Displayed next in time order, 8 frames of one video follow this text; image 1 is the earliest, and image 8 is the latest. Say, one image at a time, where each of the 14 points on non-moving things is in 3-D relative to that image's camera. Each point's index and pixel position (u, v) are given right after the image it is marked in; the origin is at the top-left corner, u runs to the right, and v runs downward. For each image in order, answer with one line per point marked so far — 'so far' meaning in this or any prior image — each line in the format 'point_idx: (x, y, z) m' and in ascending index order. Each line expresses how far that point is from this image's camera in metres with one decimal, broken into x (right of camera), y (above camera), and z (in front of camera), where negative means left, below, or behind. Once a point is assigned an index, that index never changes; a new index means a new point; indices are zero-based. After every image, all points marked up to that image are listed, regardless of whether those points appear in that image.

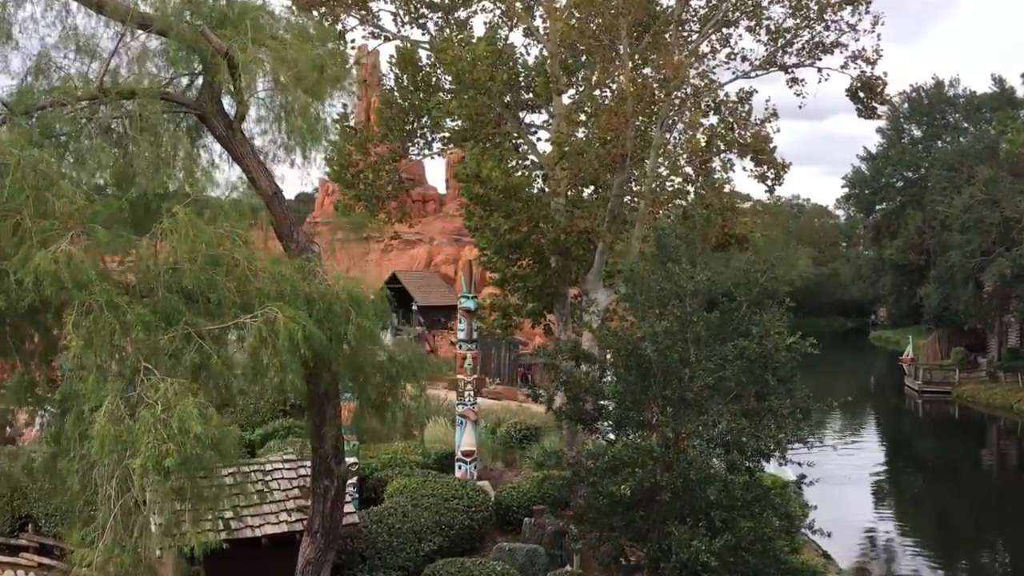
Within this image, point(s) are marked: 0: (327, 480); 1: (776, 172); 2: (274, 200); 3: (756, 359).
0: (-1.3, -1.3, +6.7) m
1: (+3.8, +1.7, +14.1) m
2: (-1.6, +0.6, +6.4) m
3: (+1.9, -0.5, +7.6) m
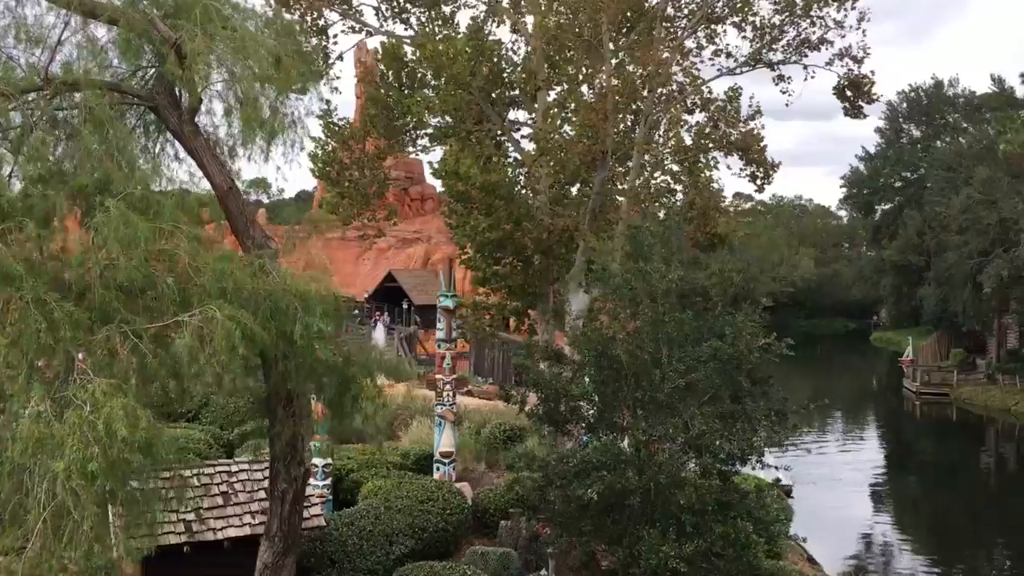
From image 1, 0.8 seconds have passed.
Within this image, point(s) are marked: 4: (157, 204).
0: (-1.5, -1.3, +6.6) m
1: (+3.6, +1.7, +14.0) m
2: (-1.8, +0.6, +6.2) m
3: (+1.6, -0.5, +7.5) m
4: (-1.9, +0.4, +5.1) m
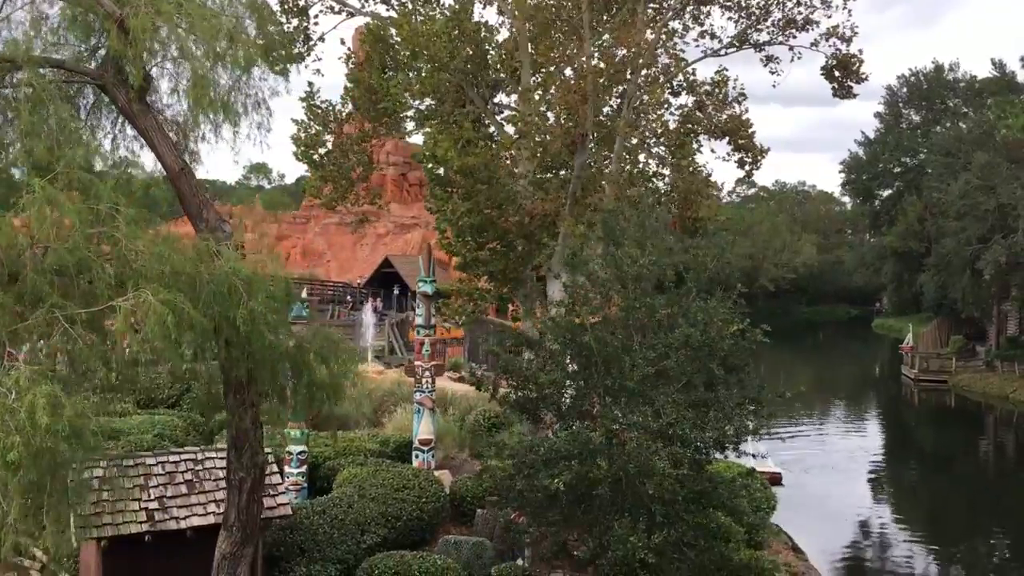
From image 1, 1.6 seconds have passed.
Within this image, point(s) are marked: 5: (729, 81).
0: (-1.8, -1.2, +6.4) m
1: (+3.4, +1.9, +13.7) m
2: (-2.0, +0.7, +6.1) m
3: (+1.4, -0.4, +7.3) m
4: (-2.1, +0.5, +4.9) m
5: (+2.9, +2.7, +12.9) m
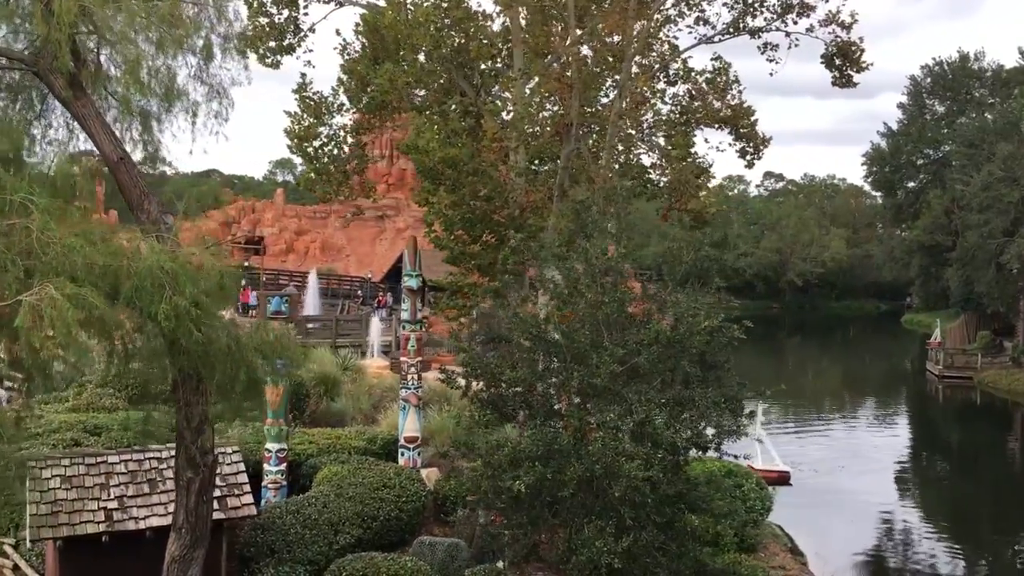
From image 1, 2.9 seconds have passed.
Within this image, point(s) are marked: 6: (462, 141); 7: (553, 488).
0: (-2.0, -1.2, +6.2) m
1: (+3.3, +1.9, +13.4) m
2: (-2.3, +0.7, +5.9) m
3: (+1.1, -0.4, +7.0) m
4: (-2.4, +0.6, +4.7) m
5: (+2.8, +2.8, +12.6) m
6: (-0.6, +1.6, +10.9) m
7: (+0.3, -1.4, +6.9) m
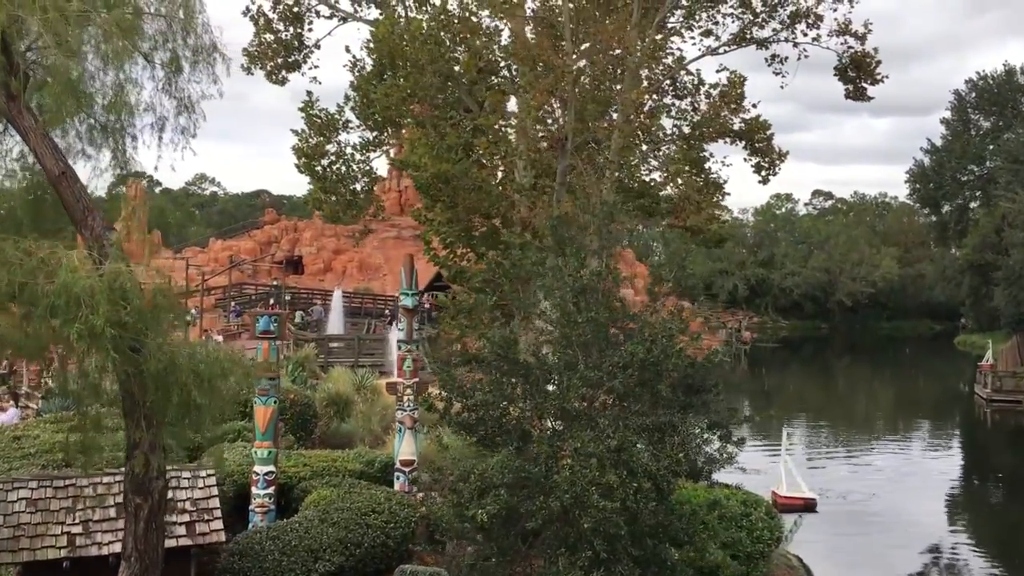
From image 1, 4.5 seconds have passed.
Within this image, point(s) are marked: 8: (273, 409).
0: (-2.3, -1.3, +6.0) m
1: (+3.4, +1.7, +12.9) m
2: (-2.6, +0.6, +5.7) m
3: (+0.9, -0.5, +6.6) m
4: (-2.7, +0.5, +4.6) m
5: (+2.9, +2.6, +12.2) m
6: (-0.6, +1.4, +10.6) m
7: (+0.1, -1.5, +6.6) m
8: (-2.3, -1.2, +9.6) m
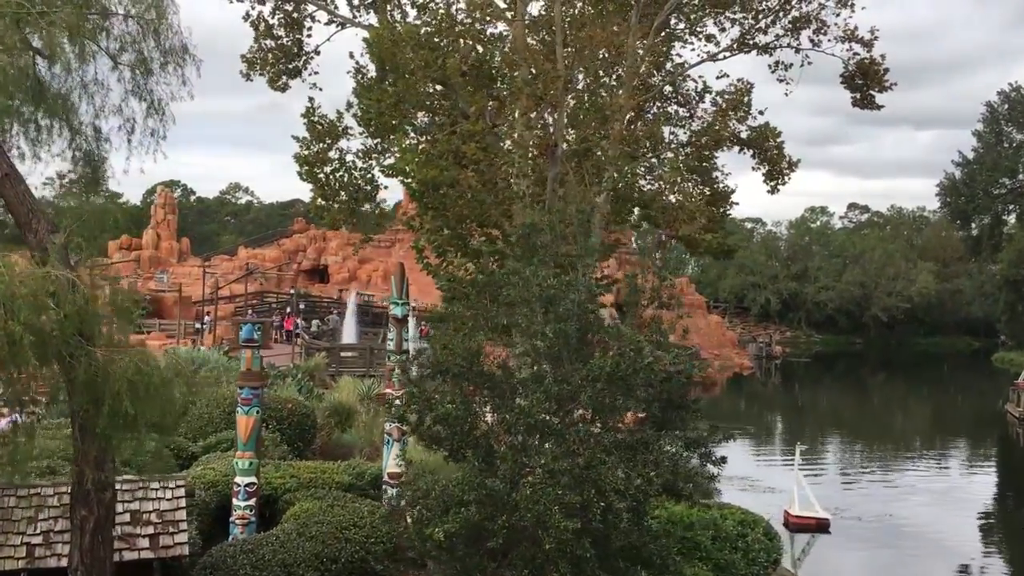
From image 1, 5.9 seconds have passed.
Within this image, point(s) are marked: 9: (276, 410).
0: (-2.5, -1.3, +5.8) m
1: (+3.4, +1.5, +12.6) m
2: (-2.8, +0.6, +5.5) m
3: (+0.7, -0.6, +6.3) m
4: (-3.0, +0.5, +4.4) m
5: (+2.9, +2.4, +11.9) m
6: (-0.6, +1.3, +10.4) m
7: (-0.2, -1.6, +6.3) m
8: (-2.5, -1.3, +9.4) m
9: (-3.2, -1.7, +13.4) m
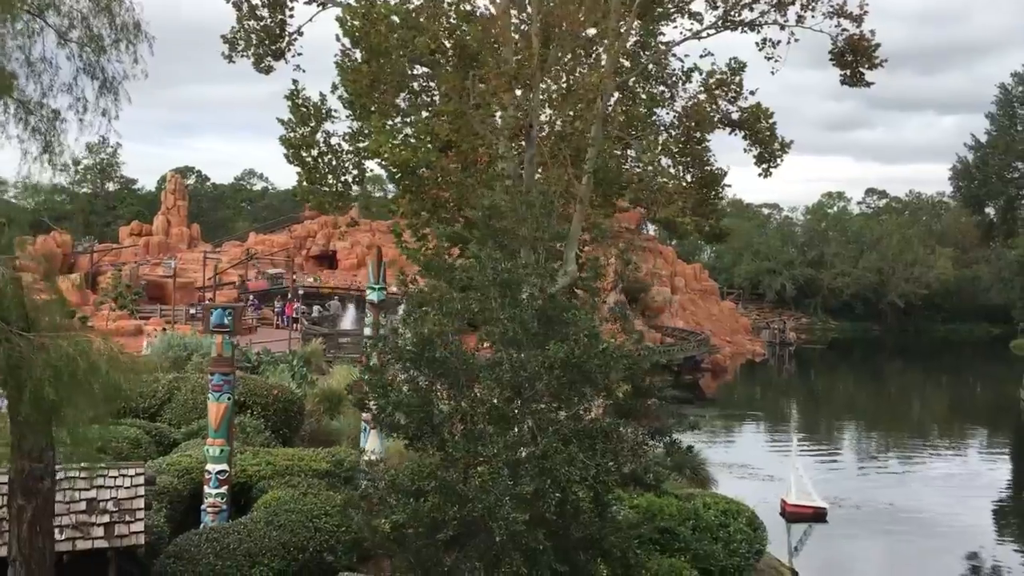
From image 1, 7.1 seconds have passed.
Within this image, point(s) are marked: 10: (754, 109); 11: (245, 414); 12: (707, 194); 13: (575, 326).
0: (-2.8, -1.2, +5.6) m
1: (+3.3, +1.7, +12.3) m
2: (-3.1, +0.7, +5.4) m
3: (+0.4, -0.5, +6.1) m
4: (-3.3, +0.5, +4.3) m
5: (+2.7, +2.6, +11.6) m
6: (-0.9, +1.5, +10.2) m
7: (-0.5, -1.5, +6.1) m
8: (-2.7, -1.1, +9.3) m
9: (-3.4, -1.5, +13.3) m
10: (+3.0, +2.2, +12.1) m
11: (-3.6, -1.7, +13.1) m
12: (+2.3, +1.1, +11.6) m
13: (+0.4, -0.3, +6.4) m
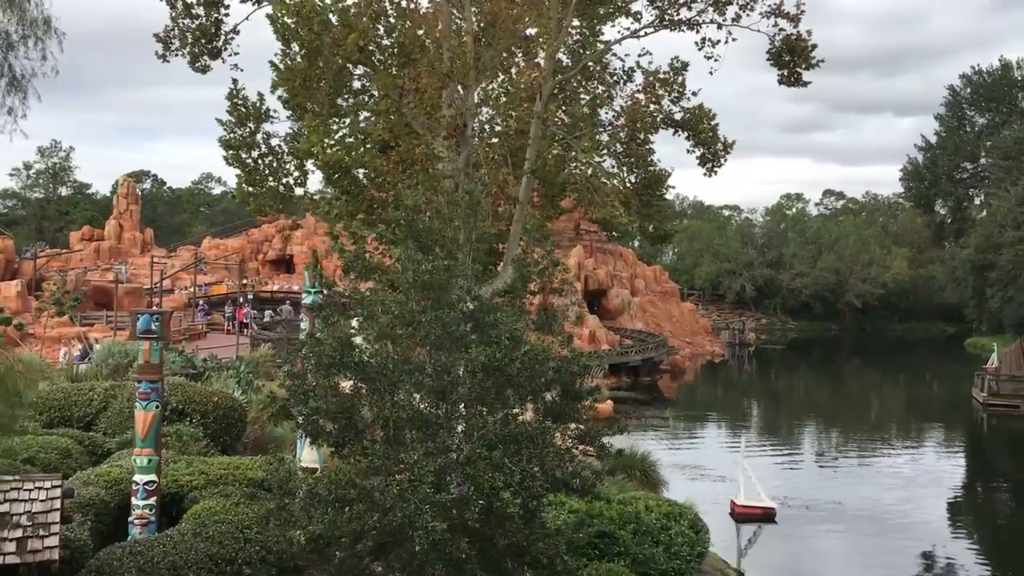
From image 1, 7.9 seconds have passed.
0: (-3.3, -1.2, +5.4) m
1: (+2.5, +1.7, +12.2) m
2: (-3.6, +0.7, +5.1) m
3: (-0.1, -0.5, +6.0) m
4: (-3.7, +0.5, +4.0) m
5: (+2.0, +2.6, +11.5) m
6: (-1.5, +1.5, +10.0) m
7: (-0.9, -1.5, +6.0) m
8: (-3.3, -1.2, +9.0) m
9: (-4.1, -1.5, +13.0) m
10: (+2.3, +2.2, +12.1) m
11: (-4.3, -1.7, +12.8) m
12: (+1.6, +1.1, +11.5) m
13: (-0.1, -0.3, +6.2) m
